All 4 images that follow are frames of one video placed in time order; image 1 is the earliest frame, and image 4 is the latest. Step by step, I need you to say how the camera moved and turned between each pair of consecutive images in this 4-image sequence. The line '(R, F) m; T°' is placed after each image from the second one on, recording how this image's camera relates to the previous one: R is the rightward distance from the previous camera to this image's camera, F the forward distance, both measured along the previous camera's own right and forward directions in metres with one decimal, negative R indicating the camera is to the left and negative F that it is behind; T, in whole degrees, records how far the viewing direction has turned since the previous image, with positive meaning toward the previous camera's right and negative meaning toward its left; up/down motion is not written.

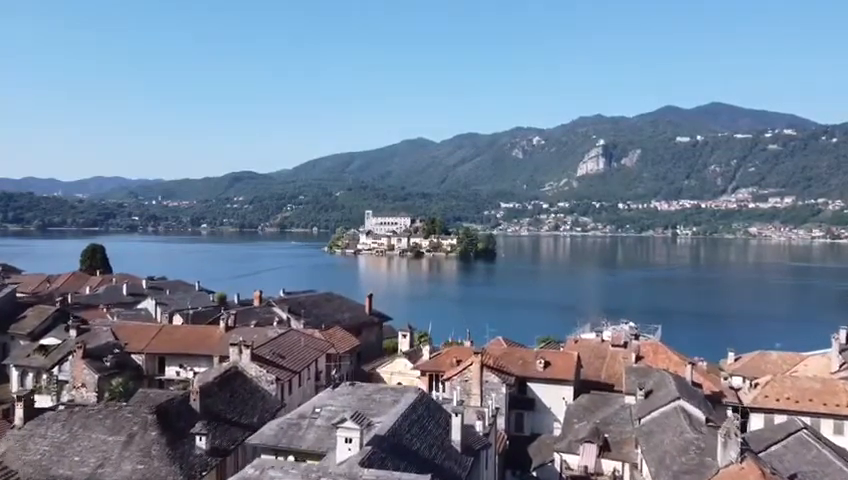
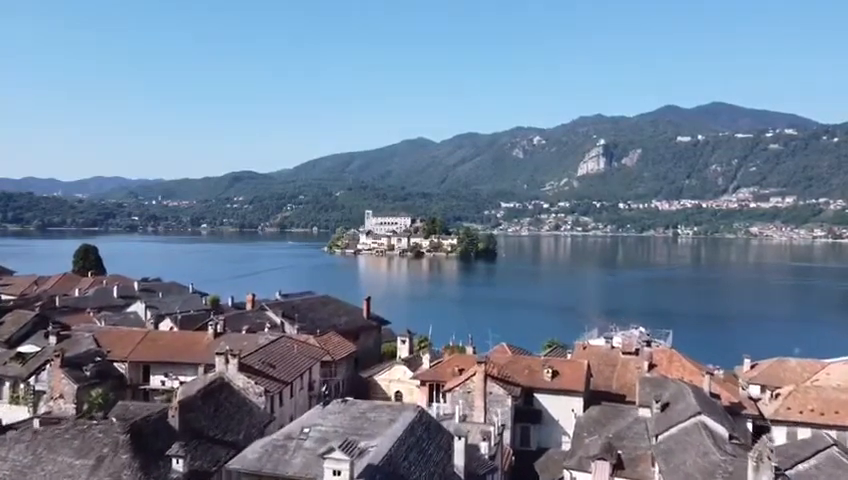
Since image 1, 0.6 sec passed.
(0.0, +1.2) m; 0°
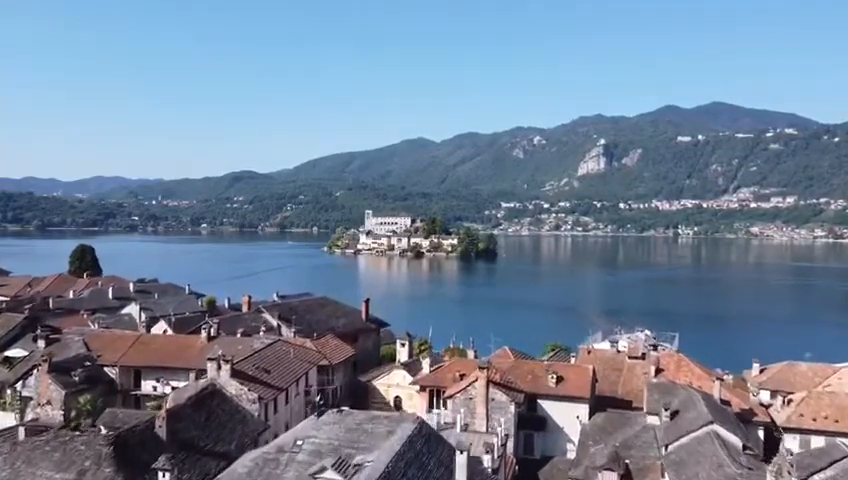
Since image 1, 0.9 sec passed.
(0.0, +0.6) m; 0°
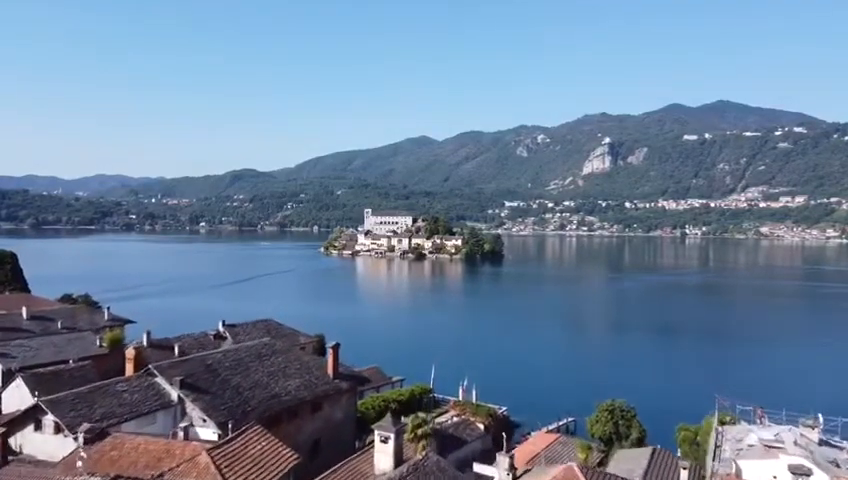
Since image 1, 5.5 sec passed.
(+0.1, +10.3) m; 0°
